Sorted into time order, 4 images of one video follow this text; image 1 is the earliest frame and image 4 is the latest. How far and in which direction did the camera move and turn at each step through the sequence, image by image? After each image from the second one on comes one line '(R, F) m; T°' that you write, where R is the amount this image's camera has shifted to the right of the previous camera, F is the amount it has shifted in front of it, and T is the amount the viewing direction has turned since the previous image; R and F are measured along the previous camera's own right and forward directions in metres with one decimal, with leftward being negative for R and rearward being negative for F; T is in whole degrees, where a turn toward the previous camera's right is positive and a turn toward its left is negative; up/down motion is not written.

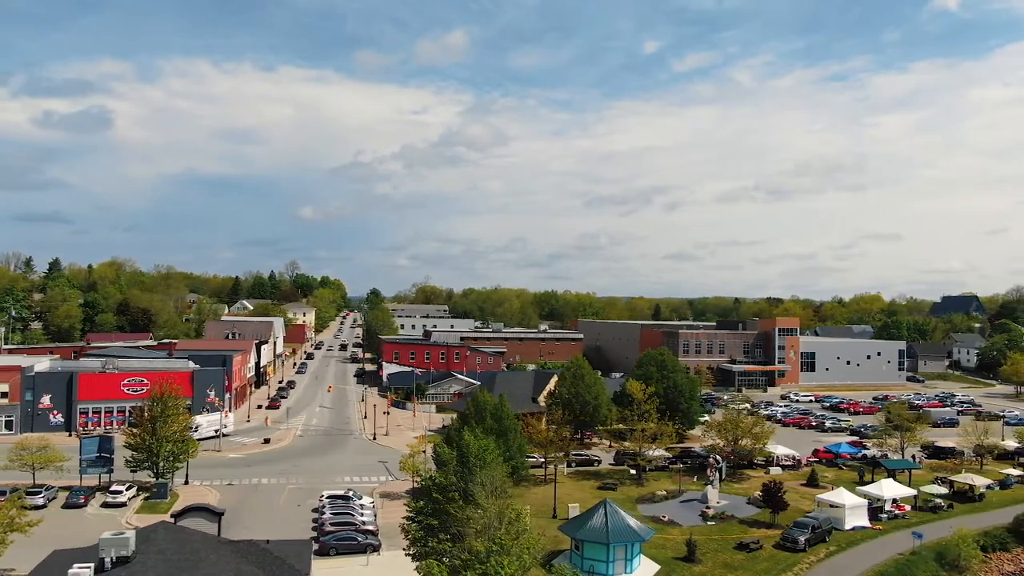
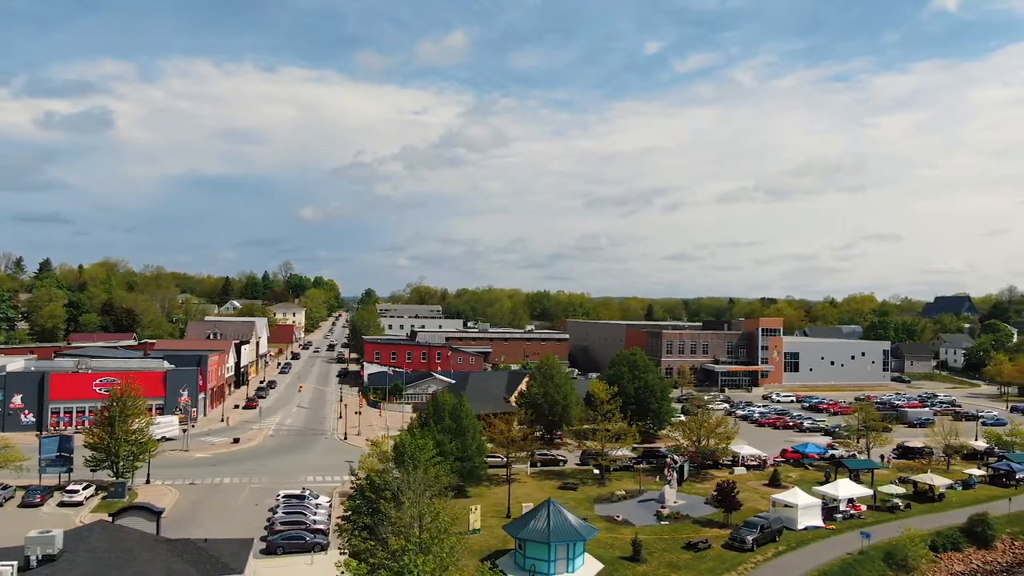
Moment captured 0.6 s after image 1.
(+2.3, -0.1) m; 0°
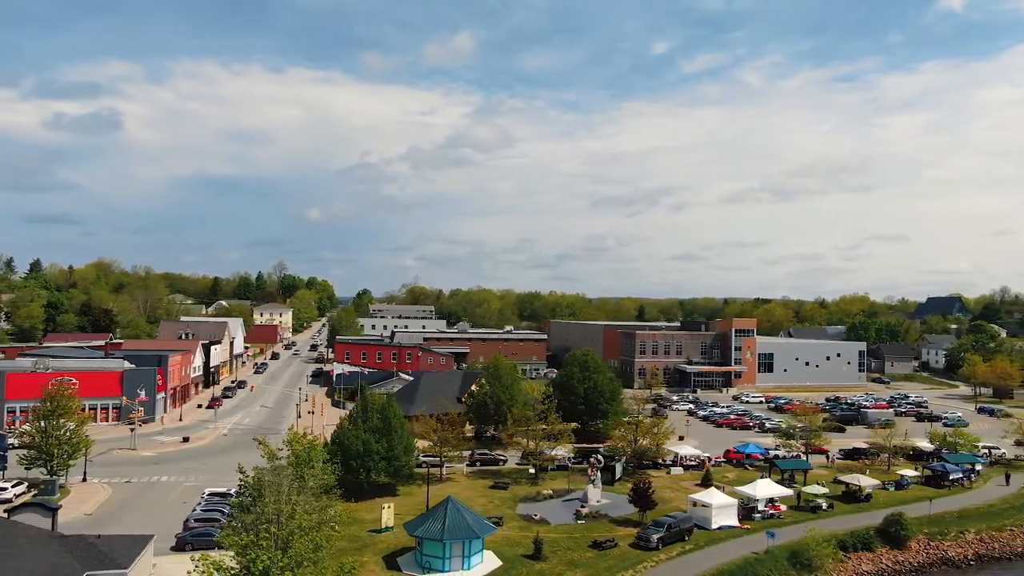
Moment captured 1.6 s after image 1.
(+4.4, -0.4) m; -1°
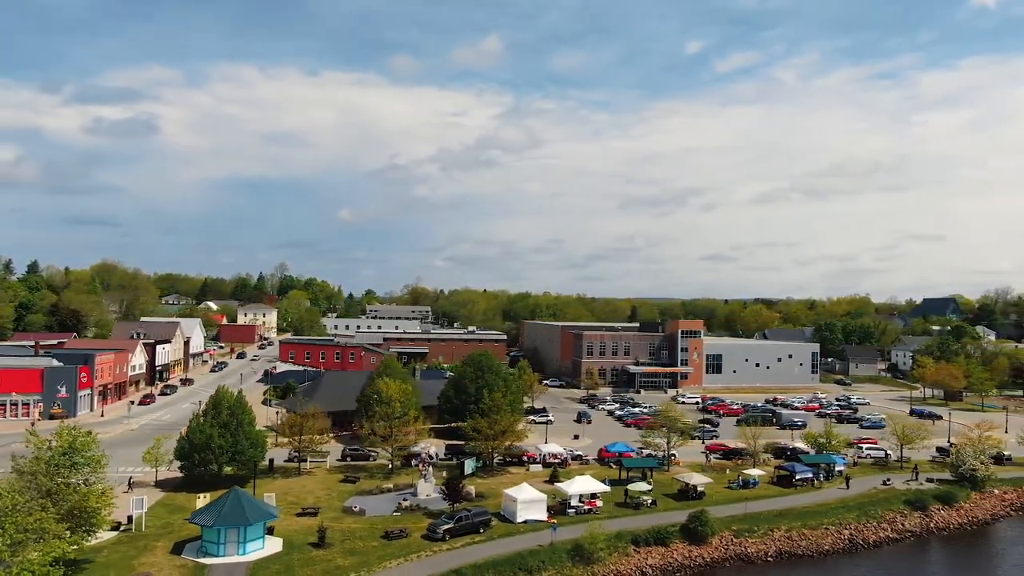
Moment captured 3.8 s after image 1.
(+10.9, -1.5) m; -2°
